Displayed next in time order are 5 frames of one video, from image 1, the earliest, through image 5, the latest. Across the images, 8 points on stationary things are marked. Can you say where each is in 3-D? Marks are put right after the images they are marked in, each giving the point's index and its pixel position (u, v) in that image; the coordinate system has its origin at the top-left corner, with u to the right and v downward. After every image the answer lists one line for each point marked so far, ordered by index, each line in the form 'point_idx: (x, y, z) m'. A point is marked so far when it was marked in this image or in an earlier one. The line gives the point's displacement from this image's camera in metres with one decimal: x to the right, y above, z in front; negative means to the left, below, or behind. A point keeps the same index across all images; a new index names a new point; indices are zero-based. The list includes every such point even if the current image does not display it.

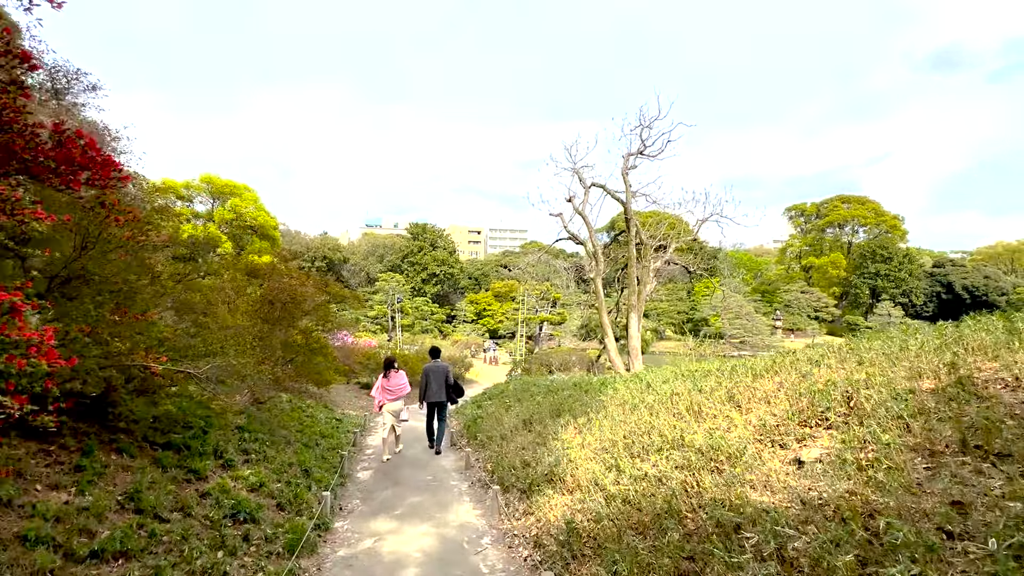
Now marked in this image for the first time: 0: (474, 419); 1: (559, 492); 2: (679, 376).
0: (-0.7, -2.5, +9.0) m
1: (+0.5, -1.9, +4.4) m
2: (+2.1, -1.1, +6.0) m
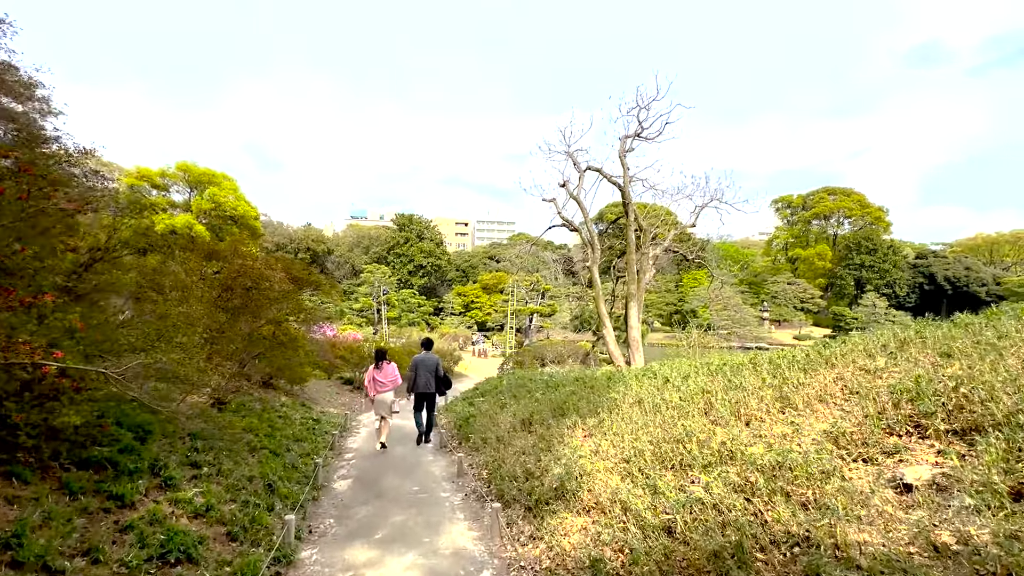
0: (-0.8, -2.3, +8.3) m
1: (+0.5, -1.8, +3.6) m
2: (+2.1, -0.9, +5.2) m
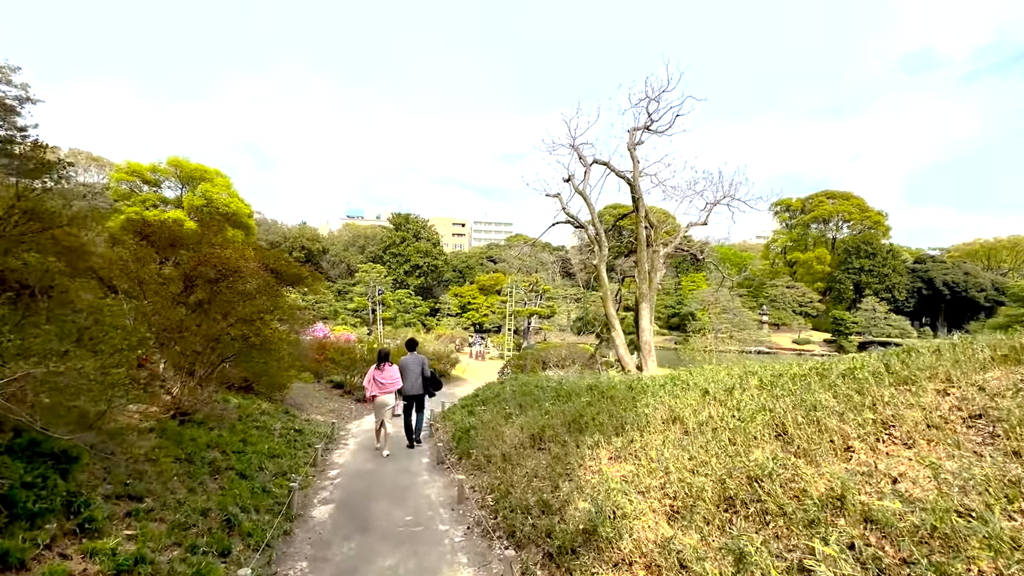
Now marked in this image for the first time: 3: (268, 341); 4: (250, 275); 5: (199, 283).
0: (-0.7, -2.2, +7.4) m
1: (+0.6, -1.7, +2.8) m
2: (+2.2, -0.9, +4.4) m
3: (-3.2, -0.6, +5.8) m
4: (-3.1, +0.2, +5.5) m
5: (-3.4, +0.1, +5.1) m
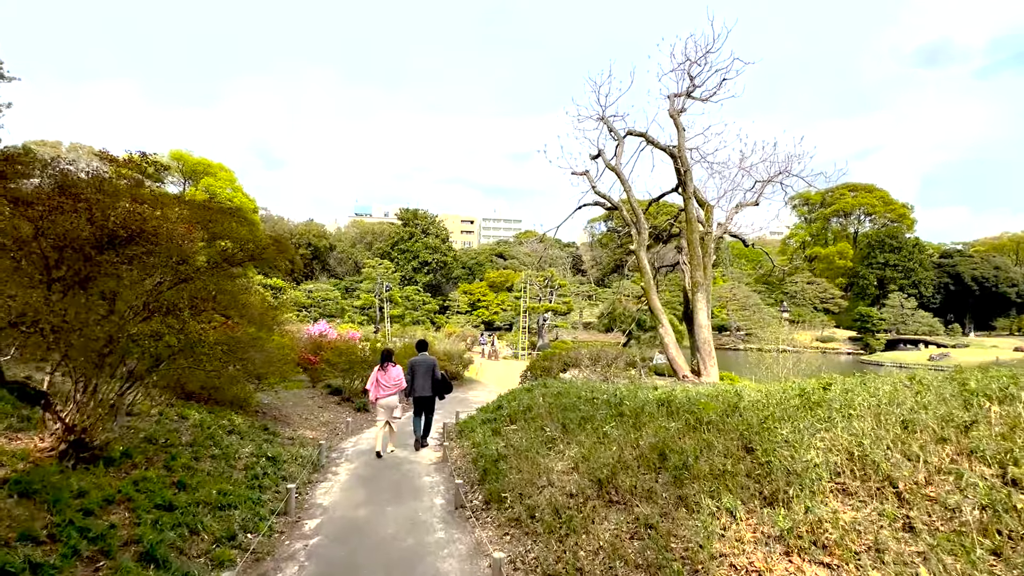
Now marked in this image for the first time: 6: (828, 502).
0: (-0.2, -2.0, +5.6) m
1: (+1.0, -1.5, +1.0) m
2: (+2.7, -0.7, +2.6) m
3: (-2.8, -0.4, +4.1) m
4: (-2.6, +0.4, +3.7) m
5: (-3.0, +0.3, +3.3) m
6: (+1.7, -1.1, +2.5) m
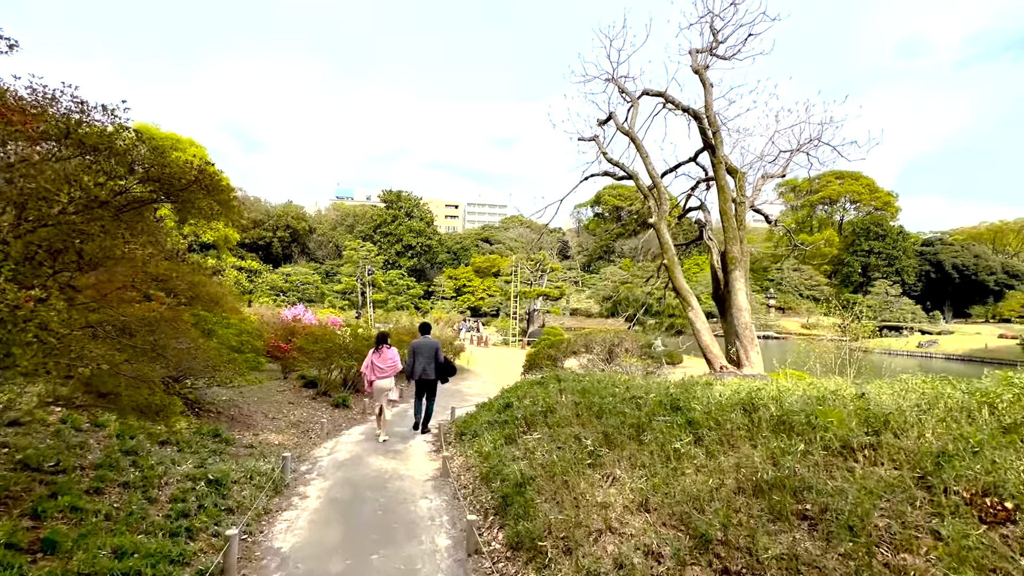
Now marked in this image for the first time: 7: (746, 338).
0: (0.0, -1.7, +4.3) m
1: (+1.4, -1.3, -0.4) m
2: (+3.0, -0.5, +1.3) m
3: (-2.5, -0.2, +2.6) m
4: (-2.3, +0.6, +2.2) m
5: (-2.7, +0.5, +1.8) m
6: (+2.0, -0.9, +1.2) m
7: (+3.8, -0.8, +7.7) m
